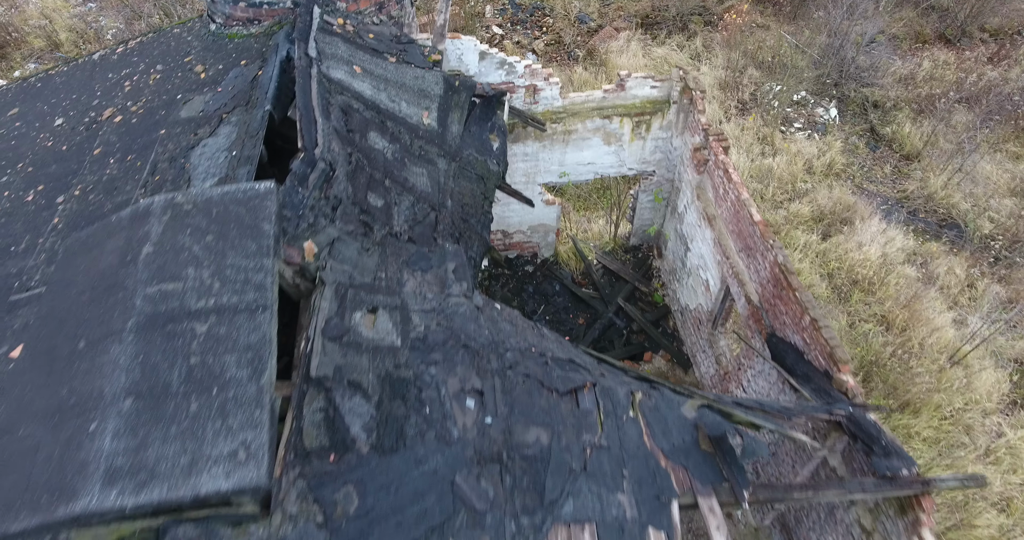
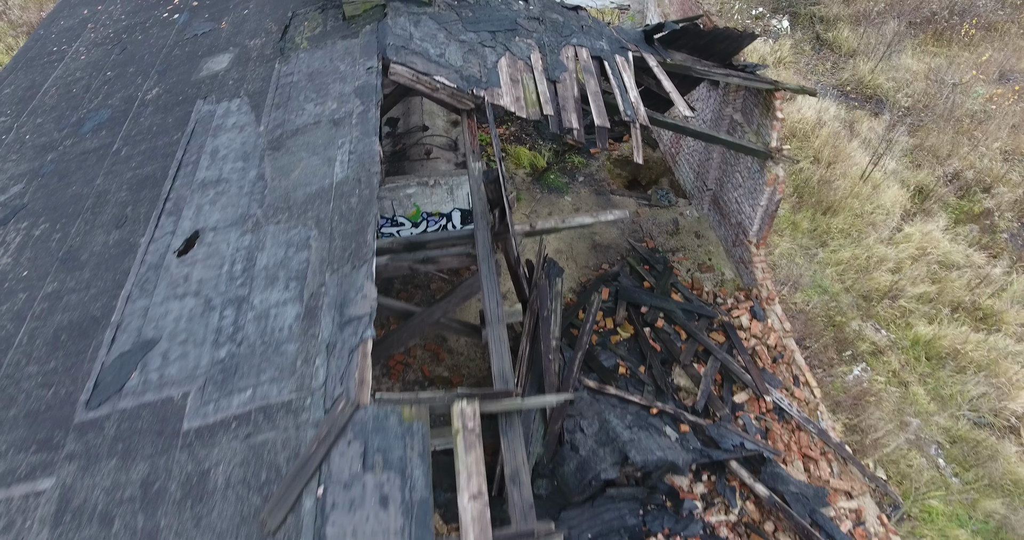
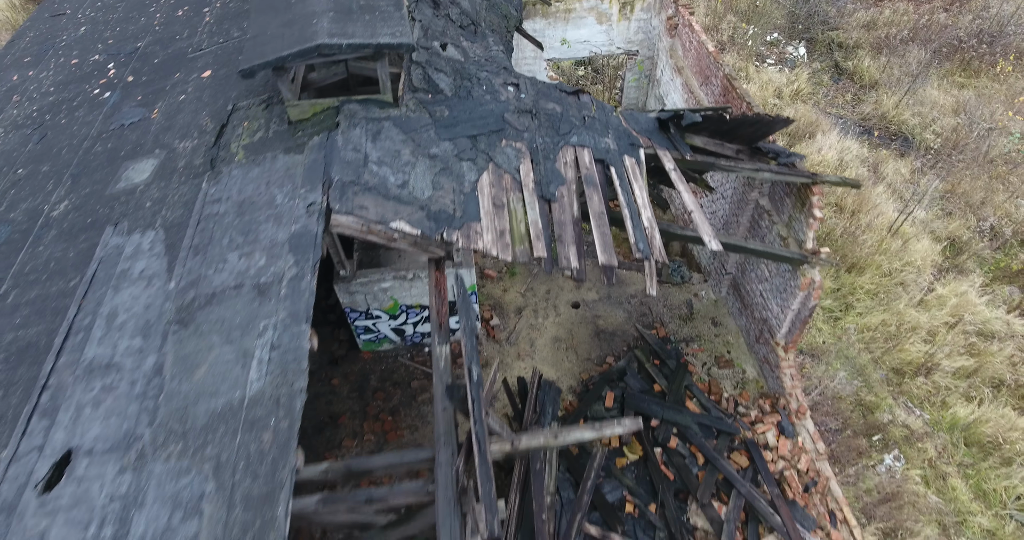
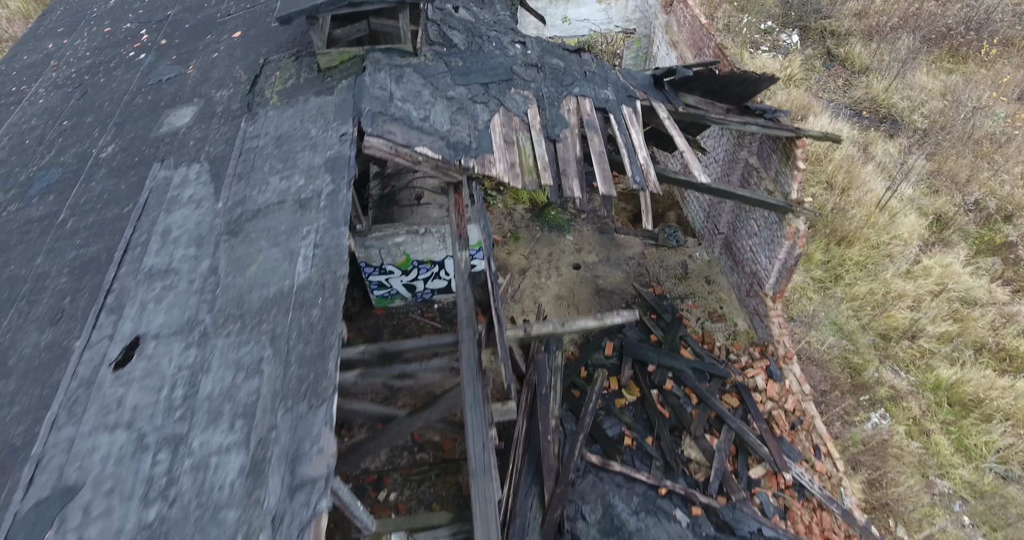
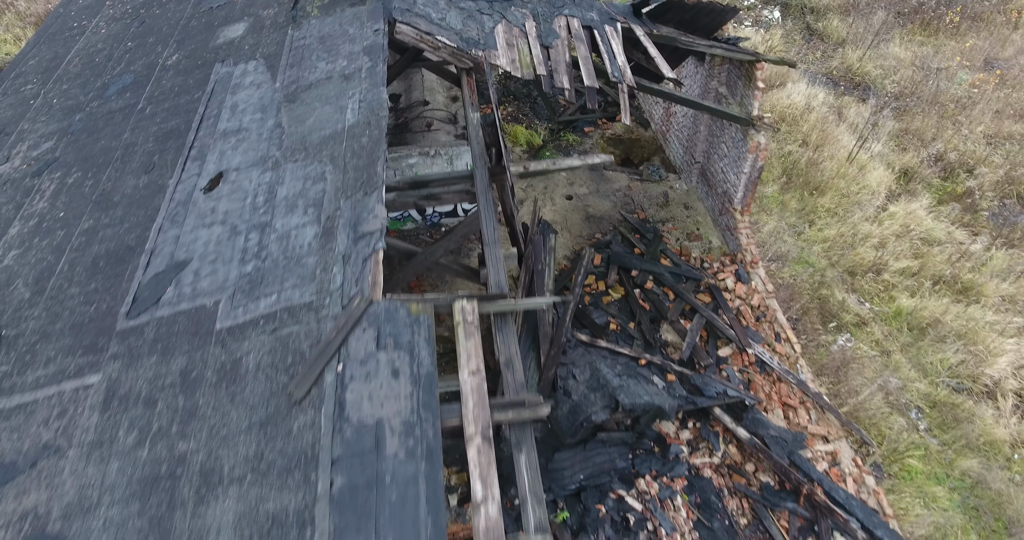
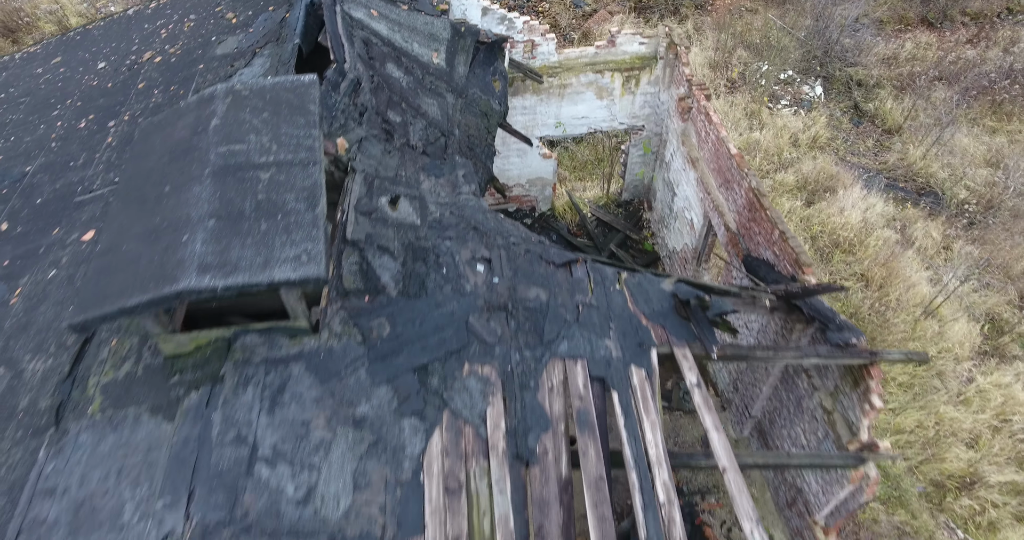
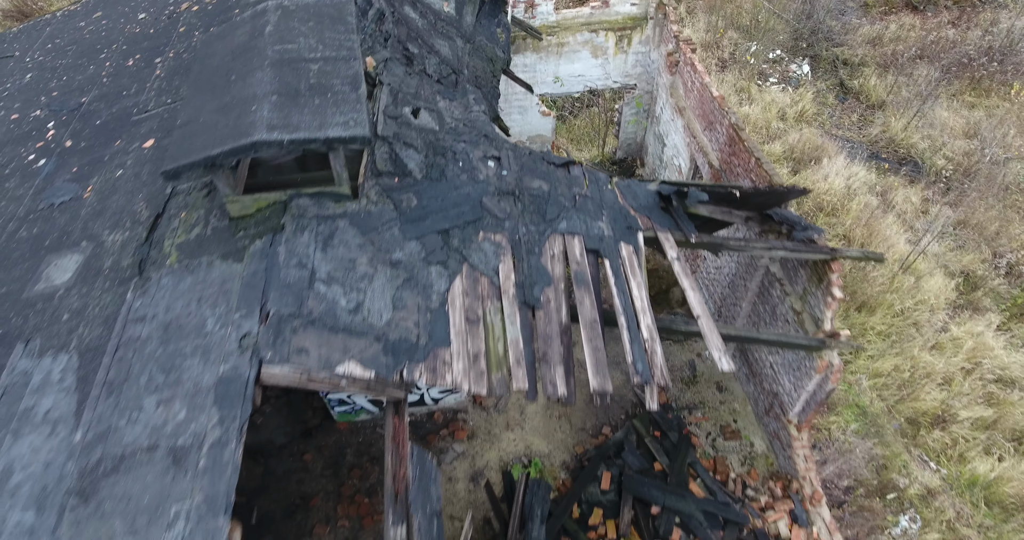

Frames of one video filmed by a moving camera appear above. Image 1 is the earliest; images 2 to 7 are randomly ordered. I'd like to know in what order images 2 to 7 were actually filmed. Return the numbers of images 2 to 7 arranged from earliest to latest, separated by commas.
6, 7, 3, 4, 2, 5
